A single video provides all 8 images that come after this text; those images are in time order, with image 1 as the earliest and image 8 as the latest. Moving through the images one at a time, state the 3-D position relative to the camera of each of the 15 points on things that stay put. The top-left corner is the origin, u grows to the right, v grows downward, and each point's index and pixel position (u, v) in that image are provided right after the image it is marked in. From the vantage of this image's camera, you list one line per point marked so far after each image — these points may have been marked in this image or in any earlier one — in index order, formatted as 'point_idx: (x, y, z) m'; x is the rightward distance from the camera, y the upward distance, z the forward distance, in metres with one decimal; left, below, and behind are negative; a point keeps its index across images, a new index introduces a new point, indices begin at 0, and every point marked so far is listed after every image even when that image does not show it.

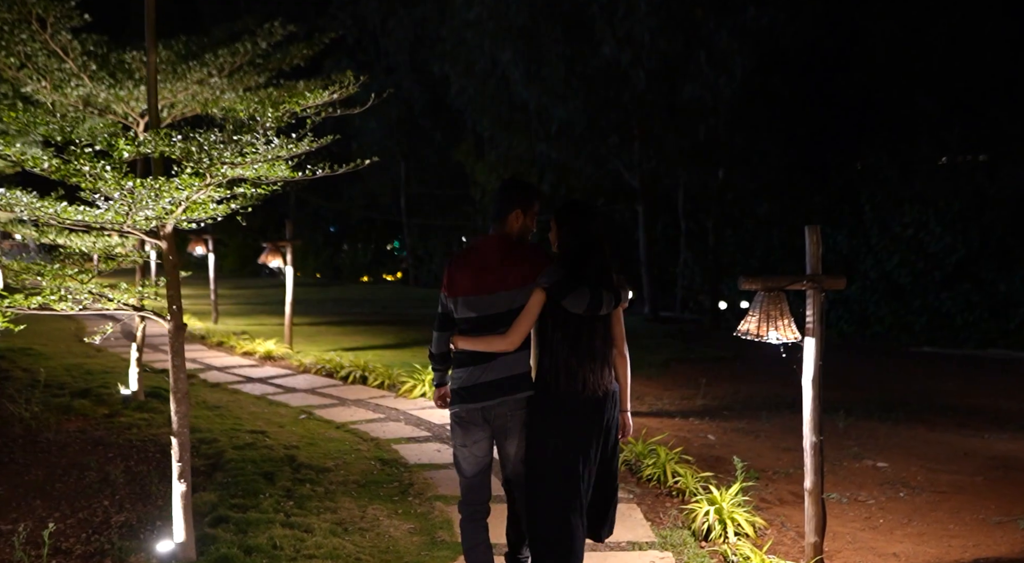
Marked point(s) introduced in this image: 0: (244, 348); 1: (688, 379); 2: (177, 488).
0: (-3.4, -0.9, +11.4) m
1: (+2.1, -1.2, +11.0) m
2: (-1.6, -1.0, +4.3) m
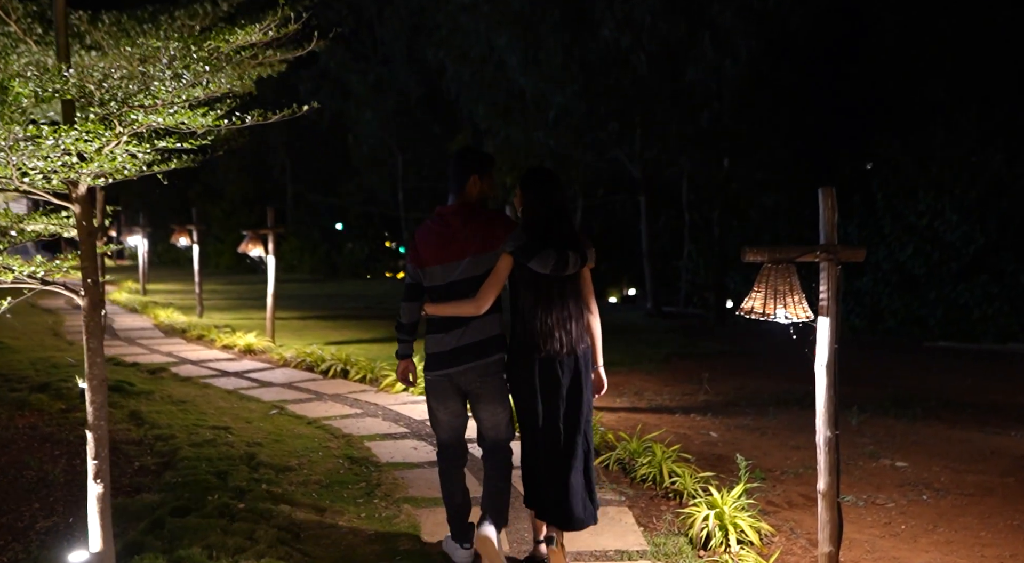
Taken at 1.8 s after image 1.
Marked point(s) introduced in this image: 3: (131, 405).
0: (-3.5, -0.7, +10.9) m
1: (+2.1, -1.1, +10.4) m
2: (-1.7, -0.9, +3.7) m
3: (-3.1, -1.0, +7.3) m
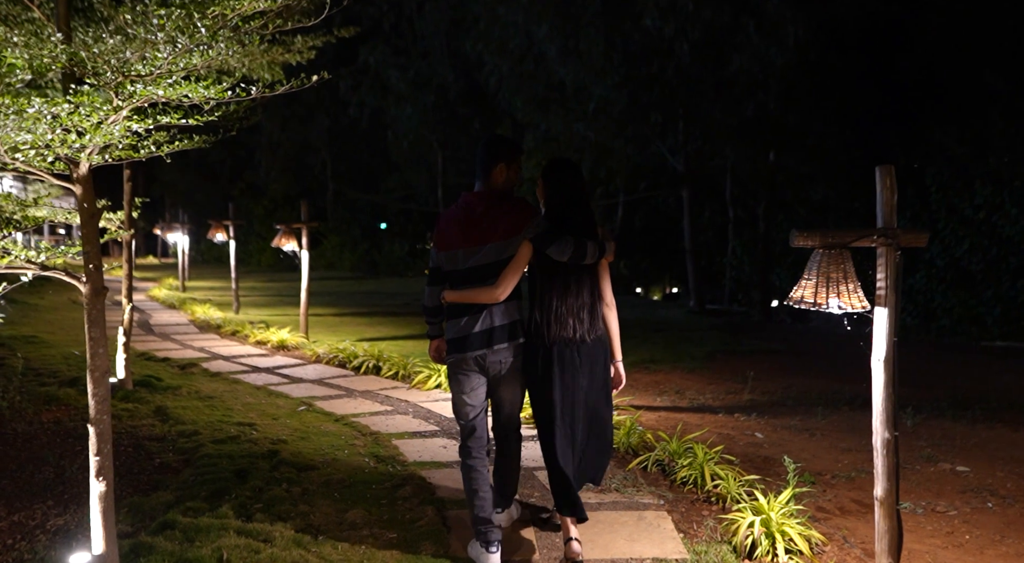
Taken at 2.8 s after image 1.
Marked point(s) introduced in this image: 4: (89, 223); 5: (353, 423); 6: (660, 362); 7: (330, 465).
0: (-3.0, -0.7, +10.8) m
1: (+2.5, -1.0, +10.0) m
2: (-1.6, -0.8, +3.5) m
3: (-2.8, -0.9, +7.1) m
4: (-1.6, +0.2, +3.5) m
5: (-1.2, -1.0, +6.7) m
6: (+1.8, -1.0, +10.8) m
7: (-1.1, -1.1, +5.5) m
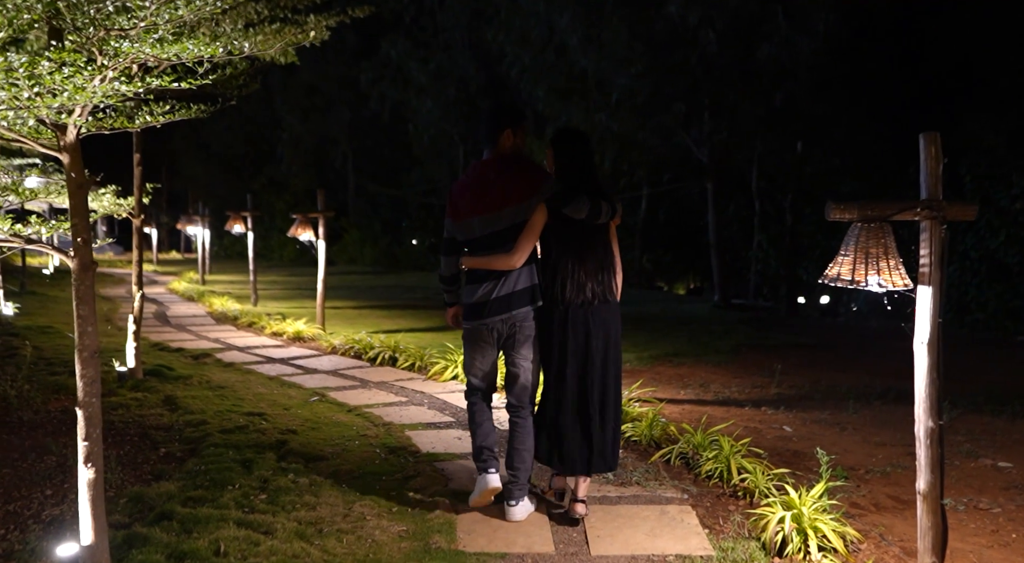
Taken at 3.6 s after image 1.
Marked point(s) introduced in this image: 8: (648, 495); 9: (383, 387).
0: (-2.8, -0.6, +10.6) m
1: (+2.7, -0.9, +9.7) m
2: (-1.6, -0.7, +3.3) m
3: (-2.7, -0.8, +7.0) m
4: (-1.6, +0.3, +3.3) m
5: (-1.0, -0.9, +6.5) m
6: (+2.0, -0.9, +10.5) m
7: (-1.0, -1.0, +5.3) m
8: (+0.7, -1.1, +4.6) m
9: (-1.1, -0.9, +7.6) m
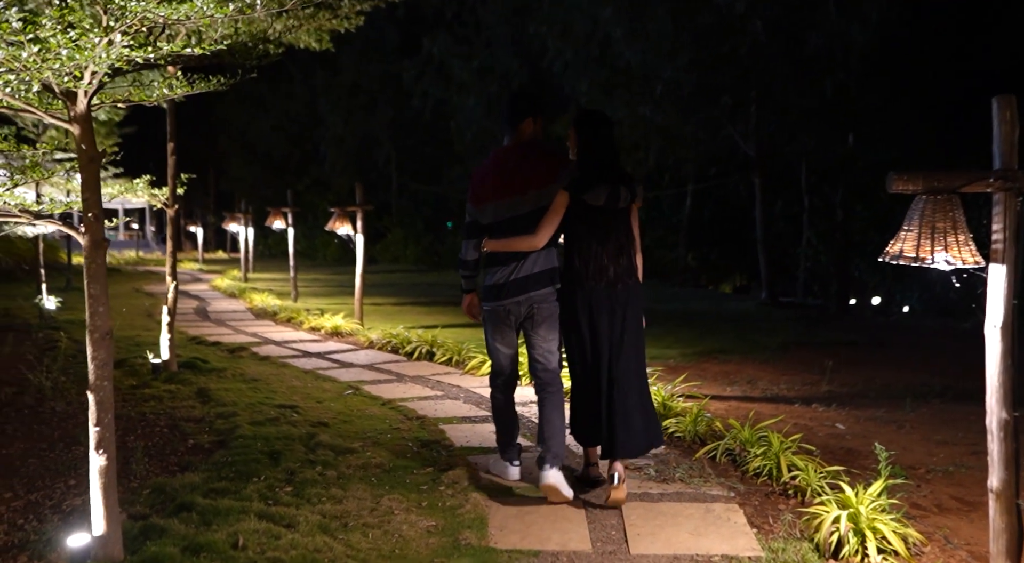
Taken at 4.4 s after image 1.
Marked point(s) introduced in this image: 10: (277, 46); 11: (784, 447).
0: (-2.3, -0.5, +10.5) m
1: (+3.1, -0.8, +9.3) m
2: (-1.5, -0.6, +3.2) m
3: (-2.4, -0.8, +6.9) m
4: (-1.5, +0.4, +3.1) m
5: (-0.8, -0.9, +6.3) m
6: (+2.5, -0.8, +10.2) m
7: (-0.8, -0.9, +5.1) m
8: (+0.9, -1.0, +4.3) m
9: (-0.8, -0.8, +7.4) m
10: (-1.7, +1.7, +6.6) m
11: (+1.4, -0.9, +4.7) m
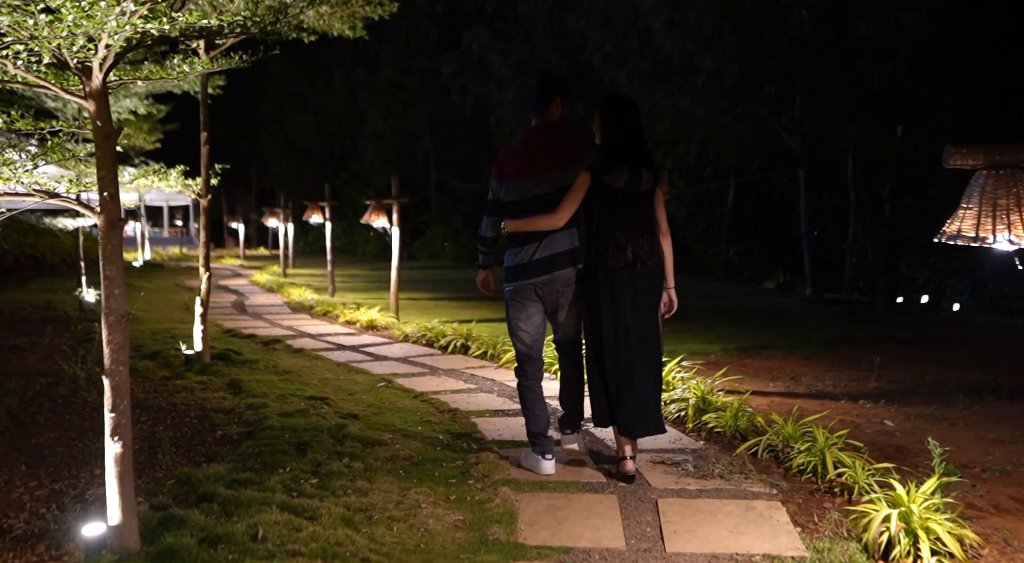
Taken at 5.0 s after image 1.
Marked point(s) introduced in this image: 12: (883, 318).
0: (-1.9, -0.4, +10.4) m
1: (+3.5, -0.8, +9.1) m
2: (-1.4, -0.6, +3.1) m
3: (-2.1, -0.7, +6.8) m
4: (-1.4, +0.5, +3.0) m
5: (-0.5, -0.8, +6.2) m
6: (+2.9, -0.7, +9.9) m
7: (-0.6, -0.9, +5.0) m
8: (+1.0, -0.9, +4.1) m
9: (-0.5, -0.7, +7.3) m
10: (-1.4, +1.8, +6.5) m
11: (+1.6, -0.8, +4.5) m
12: (+5.3, -0.5, +12.9) m
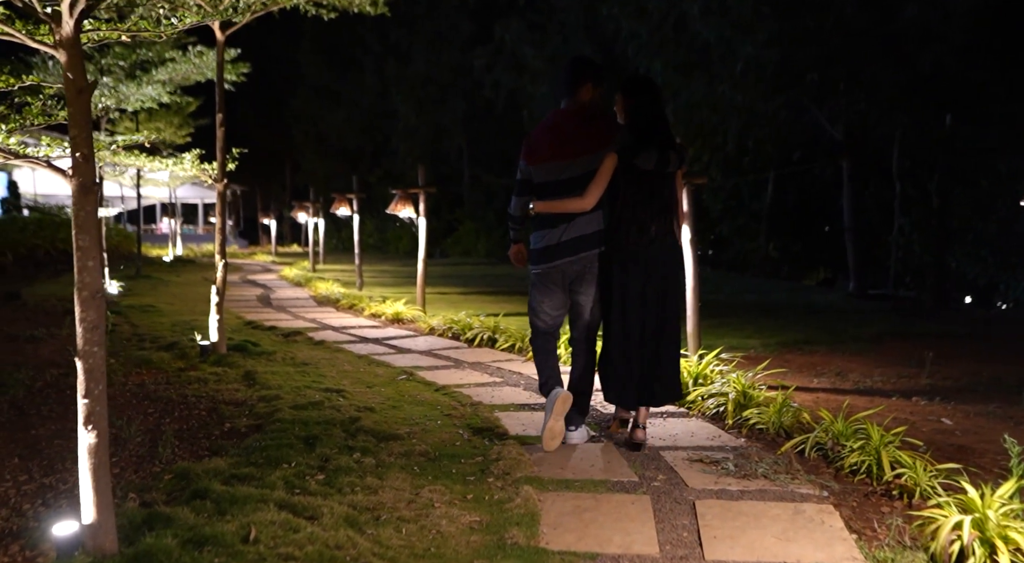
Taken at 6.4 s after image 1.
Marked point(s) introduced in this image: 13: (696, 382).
0: (-1.6, -0.3, +10.2) m
1: (+3.7, -0.7, +8.6) m
2: (-1.3, -0.5, +2.8) m
3: (-1.9, -0.6, +6.5) m
4: (-1.3, +0.5, +2.7) m
5: (-0.4, -0.7, +5.8) m
6: (+3.2, -0.6, +9.4) m
7: (-0.5, -0.8, +4.6) m
8: (+1.1, -0.9, +3.7) m
9: (-0.3, -0.7, +7.0) m
10: (-1.2, +1.9, +6.2) m
11: (+1.7, -0.7, +4.1) m
12: (+5.7, -0.4, +12.3) m
13: (+1.1, -0.6, +5.6) m
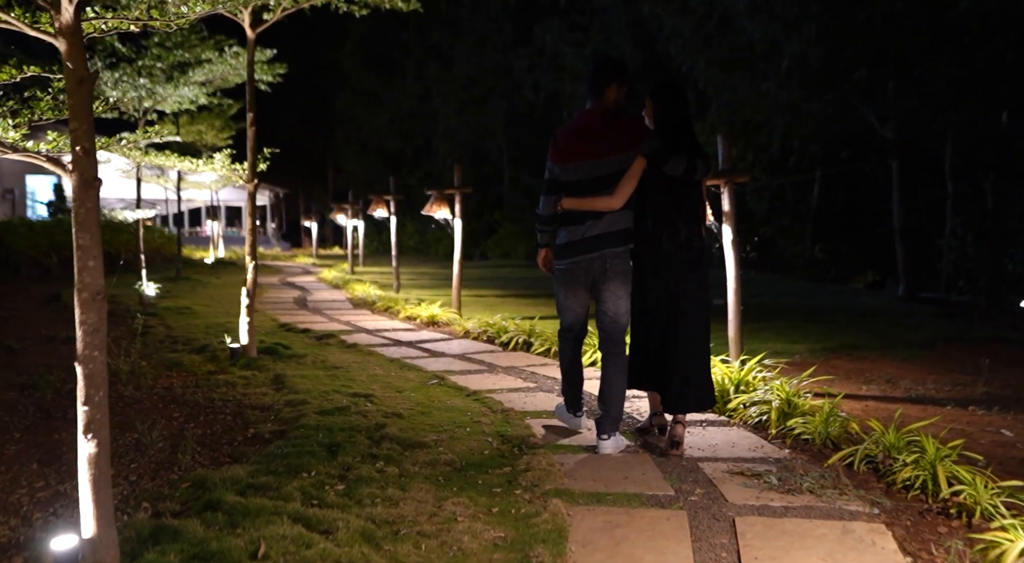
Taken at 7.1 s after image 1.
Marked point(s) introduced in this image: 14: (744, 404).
0: (-1.1, -0.4, +10.0) m
1: (+4.1, -0.7, +8.2) m
2: (-1.2, -0.5, +2.6) m
3: (-1.7, -0.6, +6.4) m
4: (-1.2, +0.5, +2.6) m
5: (-0.2, -0.7, +5.6) m
6: (+3.5, -0.7, +9.1) m
7: (-0.3, -0.8, +4.4) m
8: (+1.2, -0.9, +3.5) m
9: (0.0, -0.7, +6.8) m
10: (-1.0, +1.9, +6.1) m
11: (+1.8, -0.7, +3.8) m
12: (+6.2, -0.5, +11.8) m
13: (+1.3, -0.6, +5.4) m
14: (+1.3, -0.7, +5.1) m
